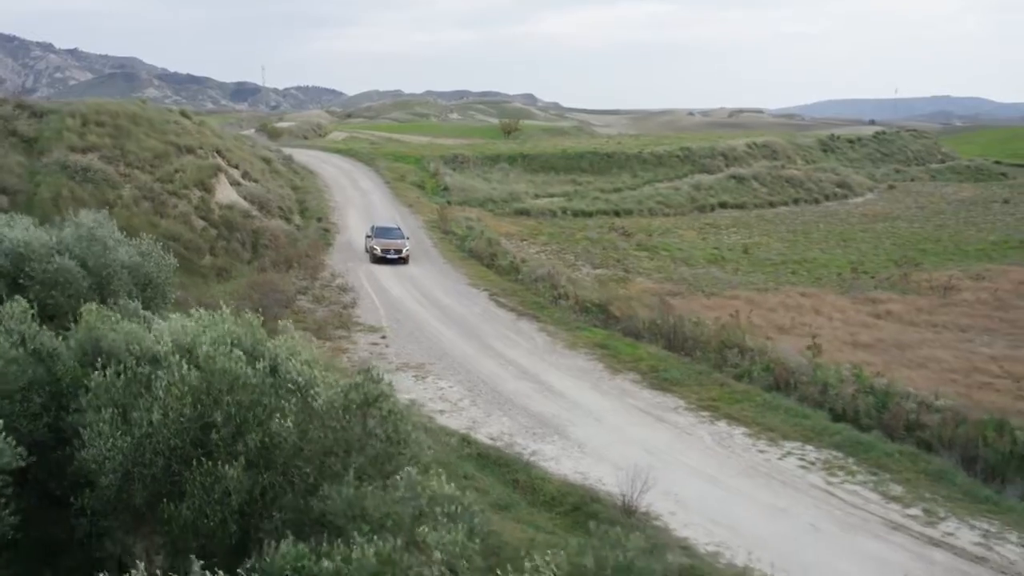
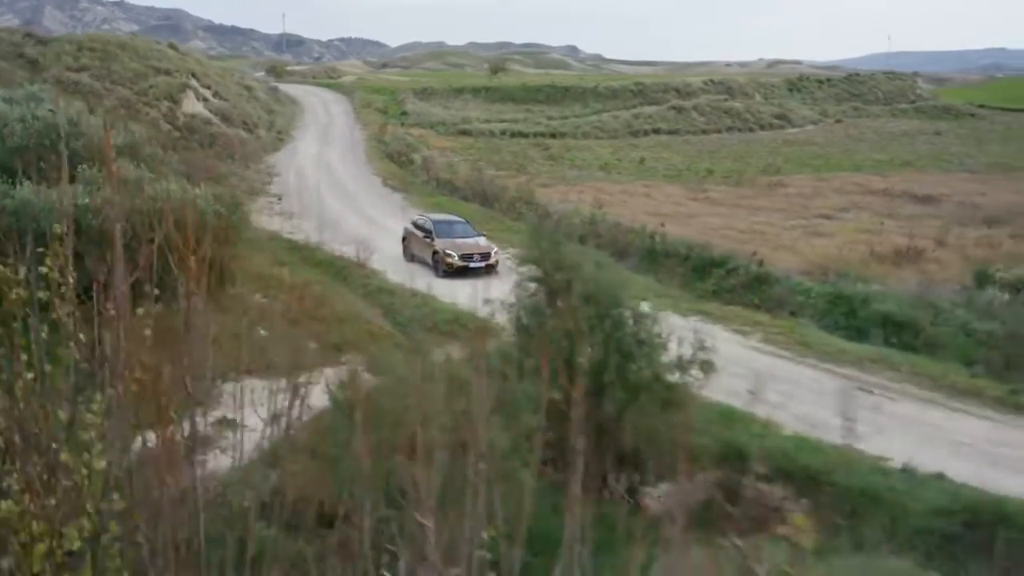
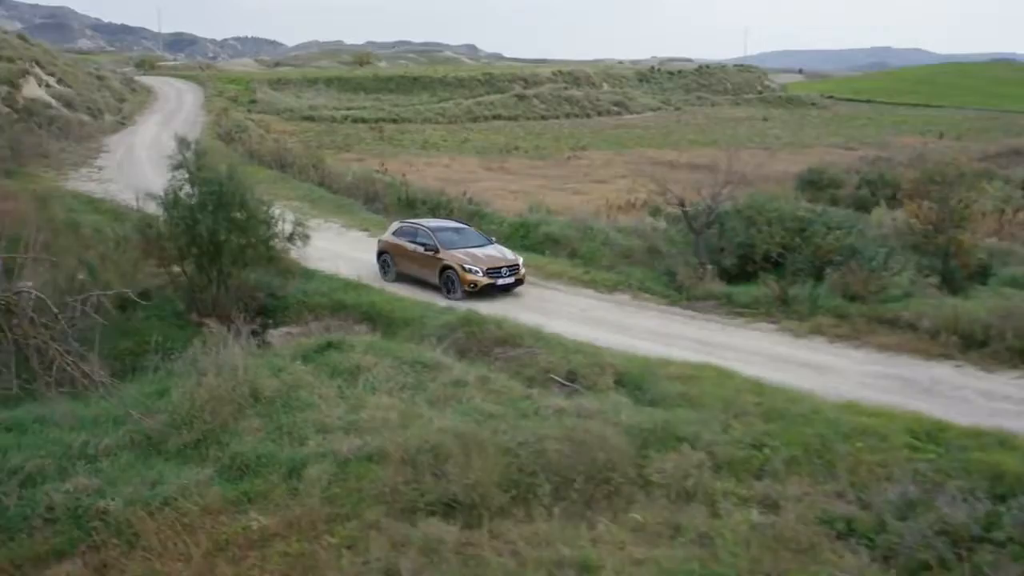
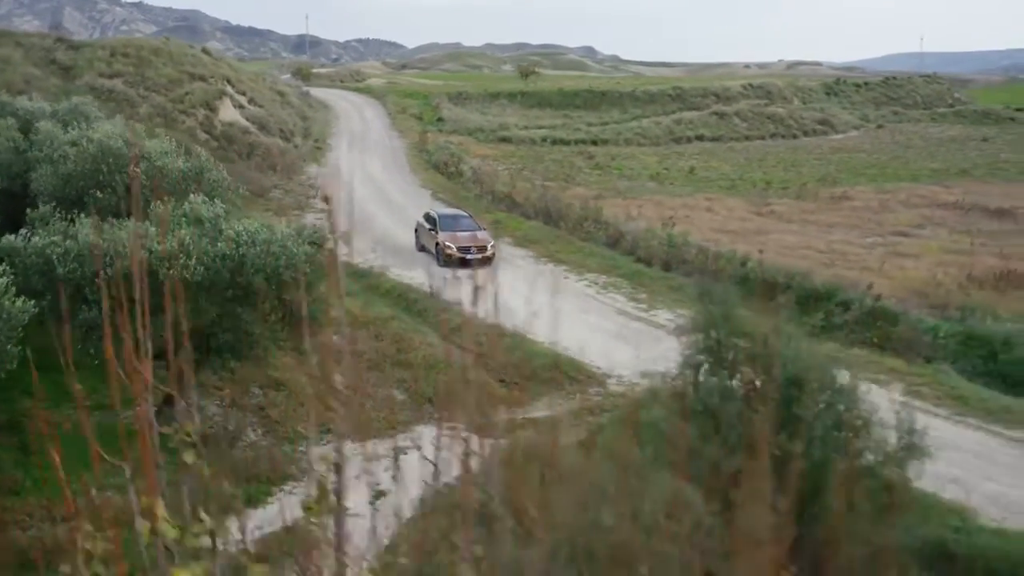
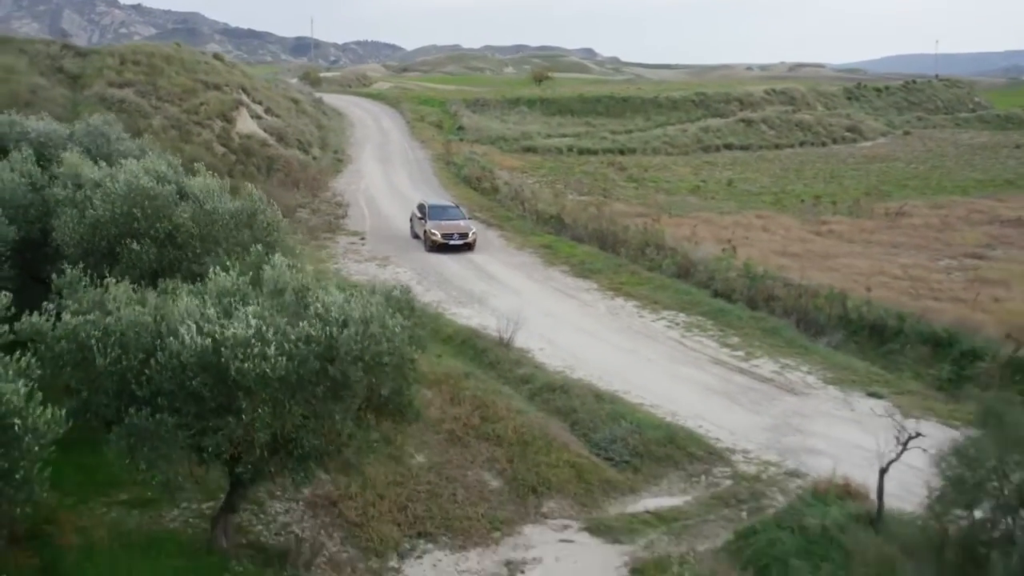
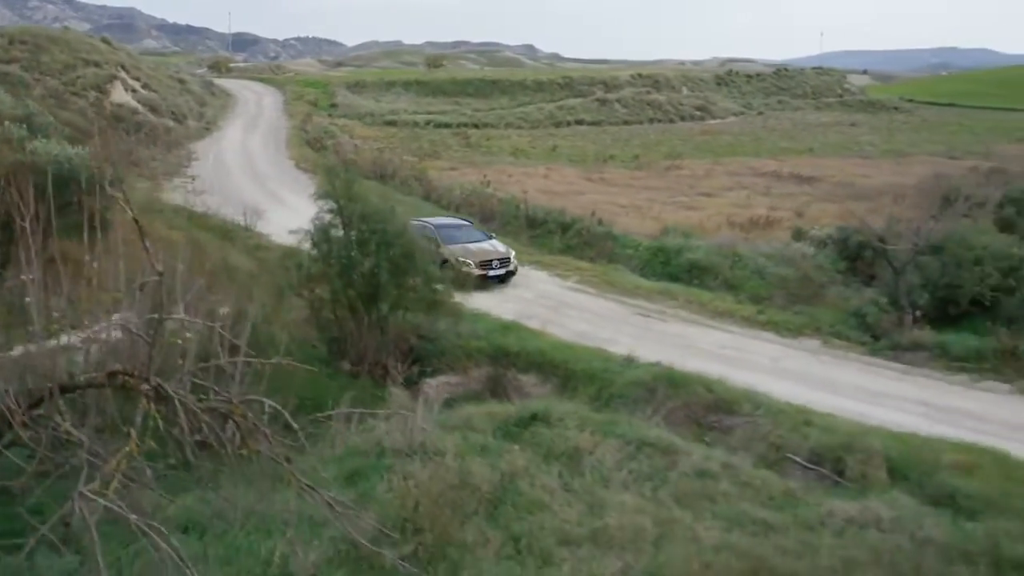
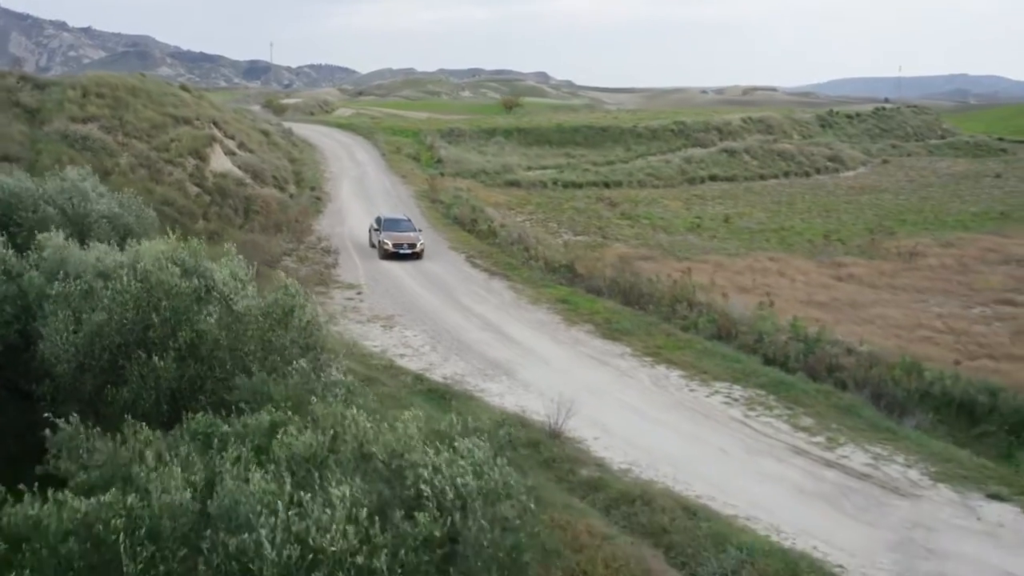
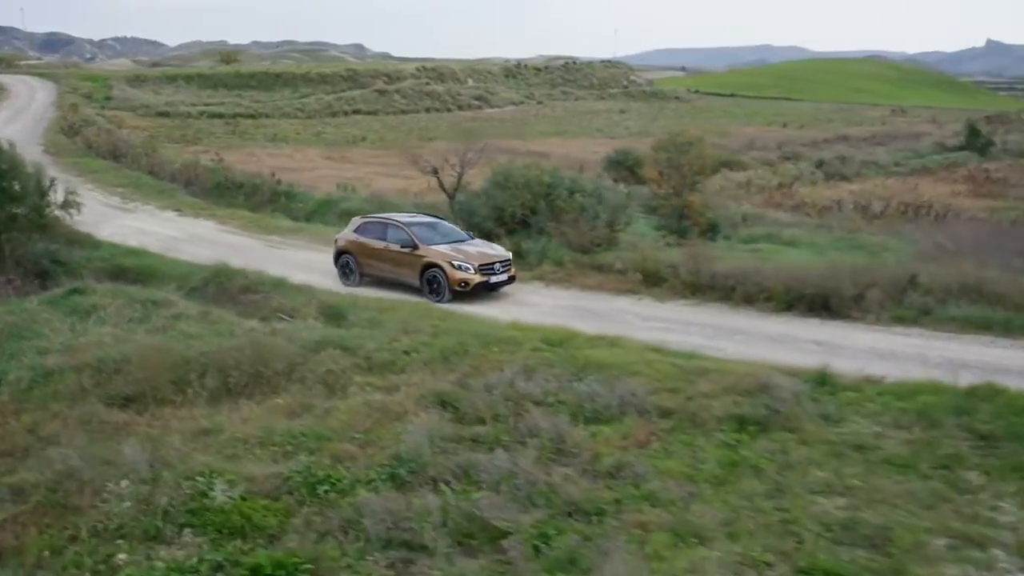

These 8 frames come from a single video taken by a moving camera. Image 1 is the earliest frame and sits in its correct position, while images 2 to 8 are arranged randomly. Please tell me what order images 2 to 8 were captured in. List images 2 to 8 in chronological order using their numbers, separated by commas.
7, 5, 4, 2, 6, 3, 8
